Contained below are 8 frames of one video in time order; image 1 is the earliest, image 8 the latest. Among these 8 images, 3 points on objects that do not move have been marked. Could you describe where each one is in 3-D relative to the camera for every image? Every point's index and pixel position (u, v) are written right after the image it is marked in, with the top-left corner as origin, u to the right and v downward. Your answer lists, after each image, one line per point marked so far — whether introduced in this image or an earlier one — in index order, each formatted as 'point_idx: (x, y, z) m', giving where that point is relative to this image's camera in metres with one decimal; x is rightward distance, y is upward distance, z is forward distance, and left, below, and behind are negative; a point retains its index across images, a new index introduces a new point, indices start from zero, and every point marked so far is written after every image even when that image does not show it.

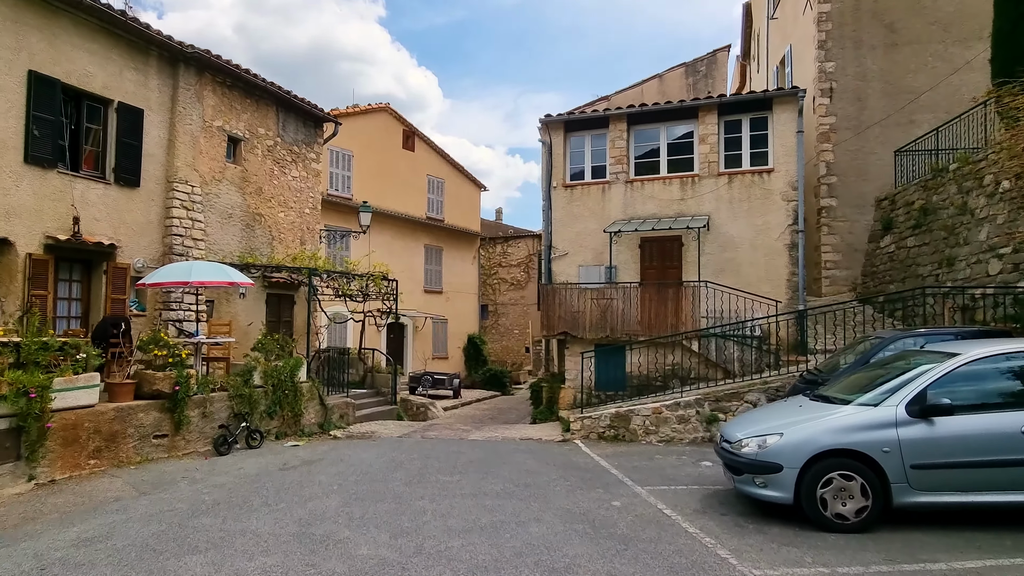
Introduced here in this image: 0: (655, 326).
0: (+2.4, -0.7, +10.5) m
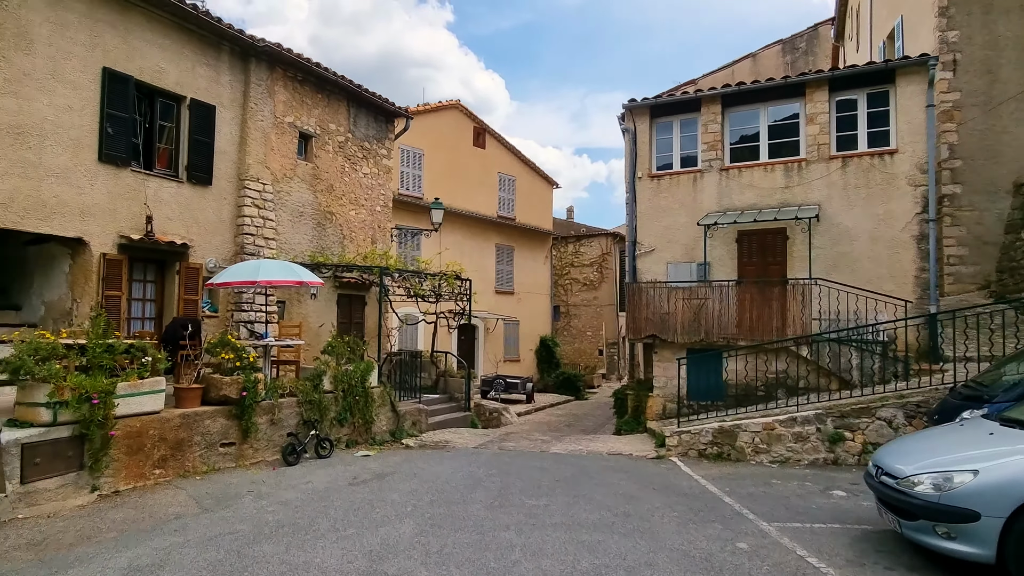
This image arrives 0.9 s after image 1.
0: (+3.7, -0.6, +9.4) m
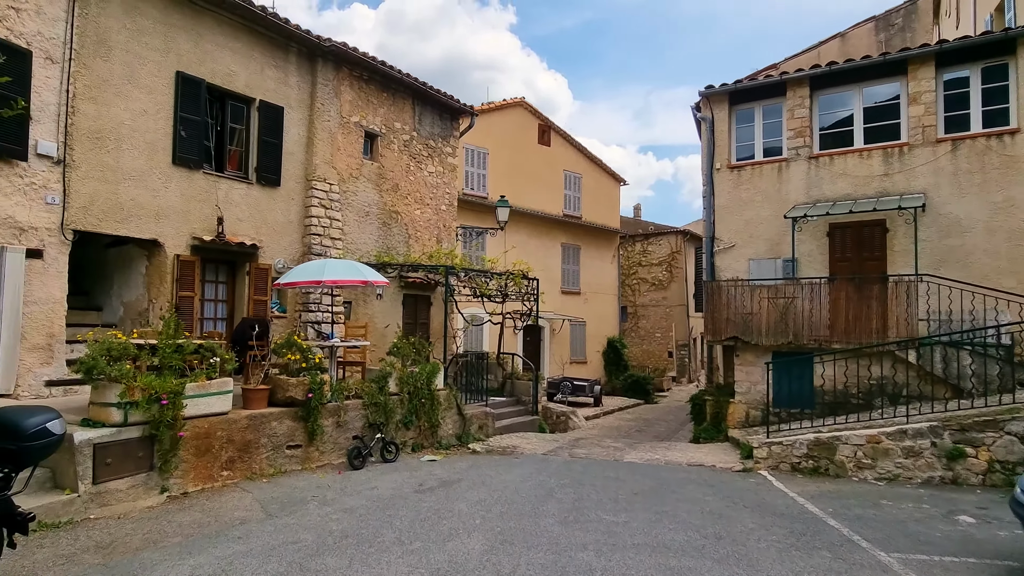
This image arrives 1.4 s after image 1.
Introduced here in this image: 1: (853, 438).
0: (+4.7, -0.6, +8.6) m
1: (+3.5, -1.6, +6.4) m
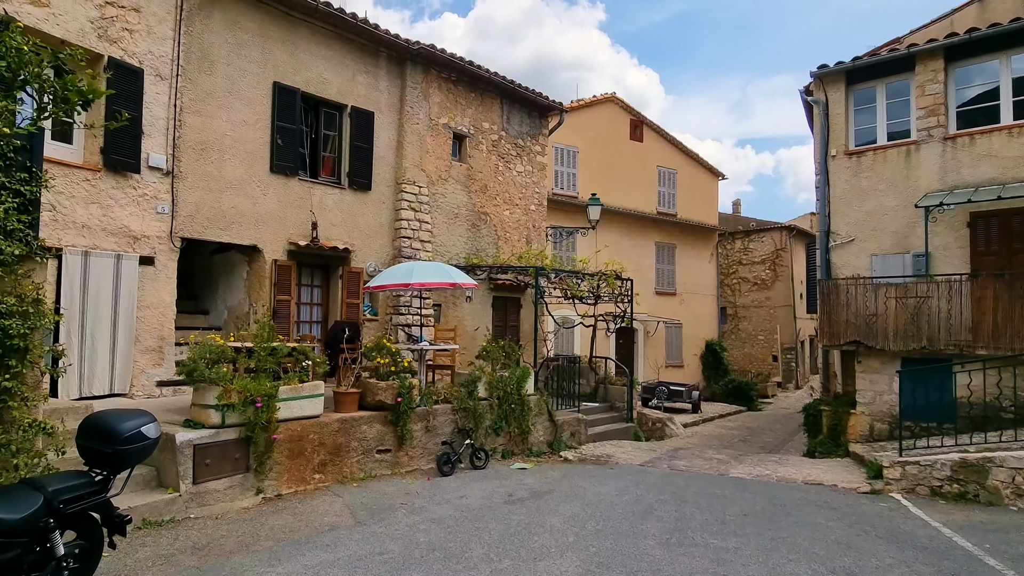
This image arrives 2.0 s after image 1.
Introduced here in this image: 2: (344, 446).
0: (+5.9, -0.6, +7.5) m
1: (+4.4, -1.5, +5.5) m
2: (-1.7, -1.6, +6.2) m
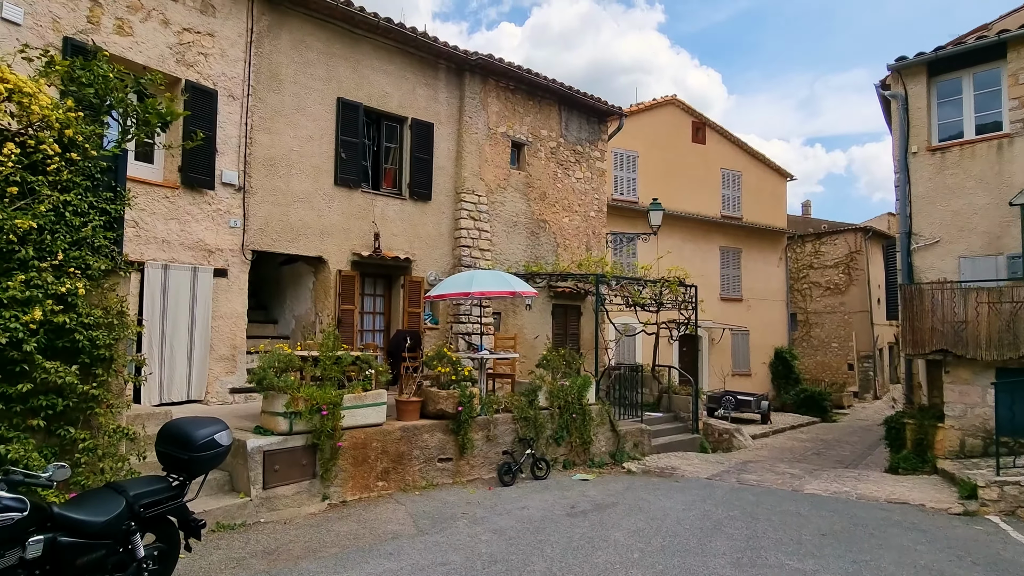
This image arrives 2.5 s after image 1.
0: (+6.6, -0.6, +6.8) m
1: (+4.9, -1.6, +4.9) m
2: (-1.1, -1.7, +6.3) m
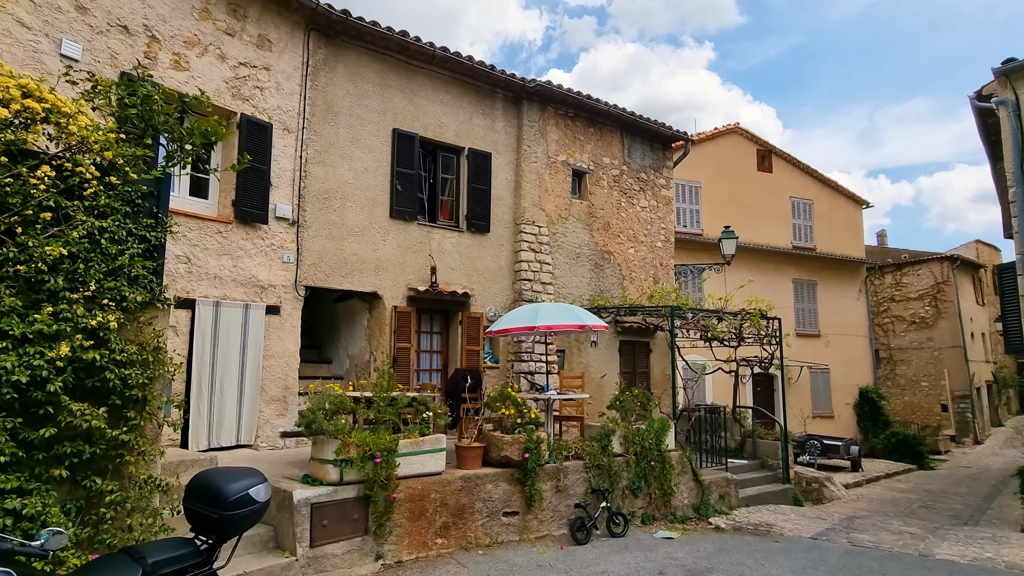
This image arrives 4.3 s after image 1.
0: (+7.3, -0.8, +5.5) m
1: (+5.5, -1.7, +3.8) m
2: (-0.4, -2.0, +5.6) m
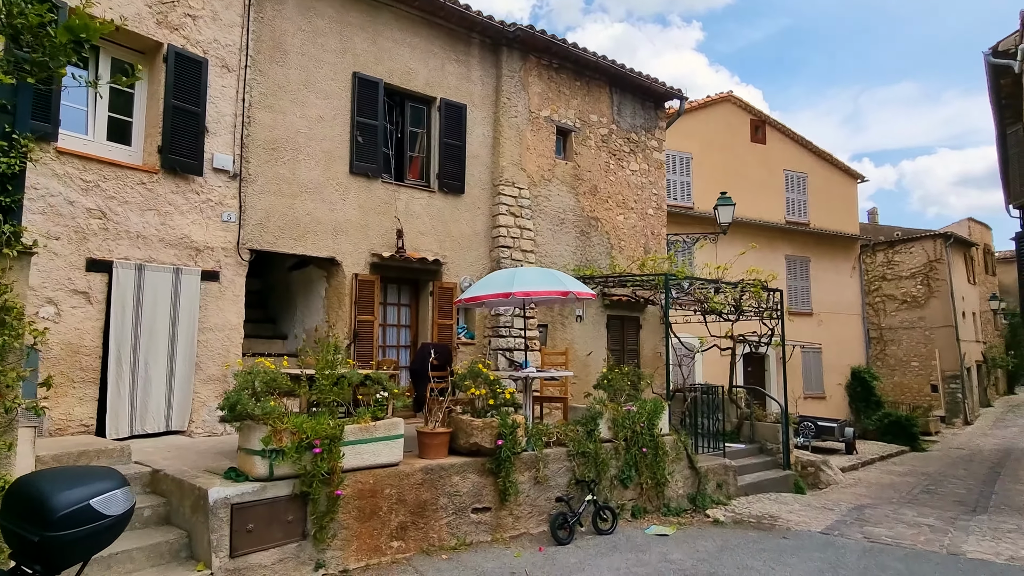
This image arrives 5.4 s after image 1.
0: (+7.1, -0.5, +4.8) m
1: (+5.3, -1.4, +3.0) m
2: (-0.6, -1.7, +4.8) m
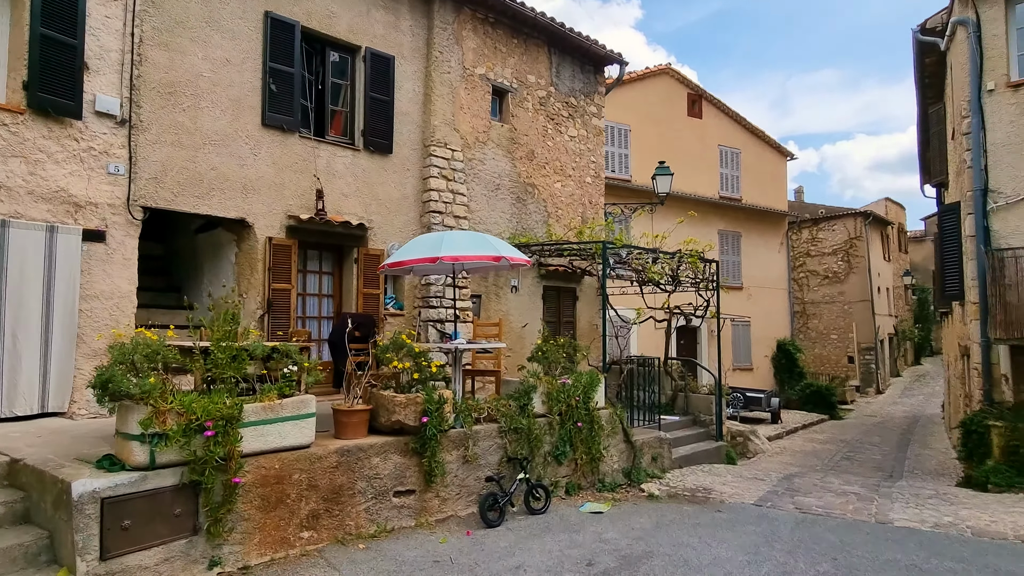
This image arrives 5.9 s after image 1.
0: (+6.5, -0.3, +5.1) m
1: (+4.9, -1.2, +3.2) m
2: (-1.2, -1.4, +4.3) m
